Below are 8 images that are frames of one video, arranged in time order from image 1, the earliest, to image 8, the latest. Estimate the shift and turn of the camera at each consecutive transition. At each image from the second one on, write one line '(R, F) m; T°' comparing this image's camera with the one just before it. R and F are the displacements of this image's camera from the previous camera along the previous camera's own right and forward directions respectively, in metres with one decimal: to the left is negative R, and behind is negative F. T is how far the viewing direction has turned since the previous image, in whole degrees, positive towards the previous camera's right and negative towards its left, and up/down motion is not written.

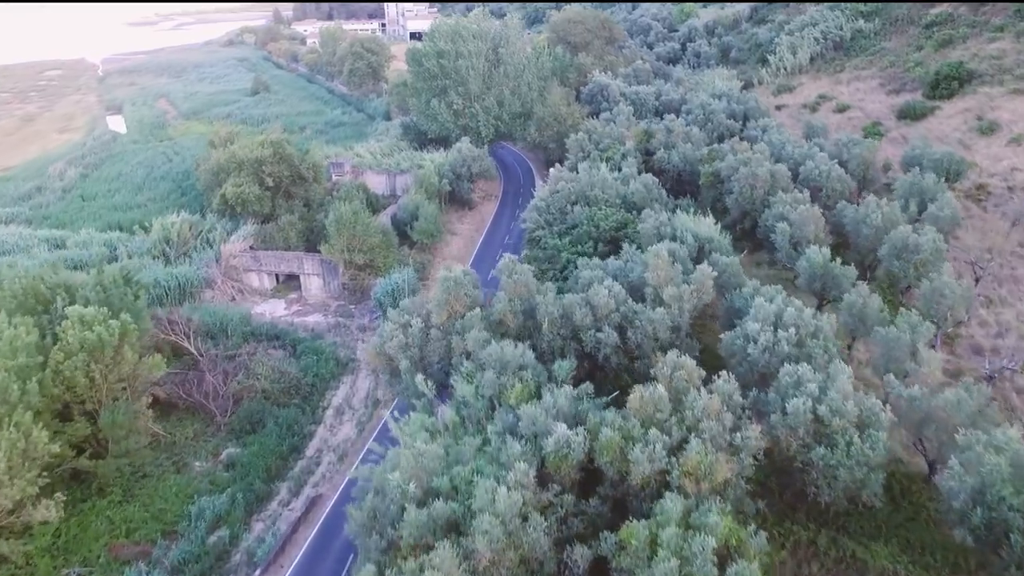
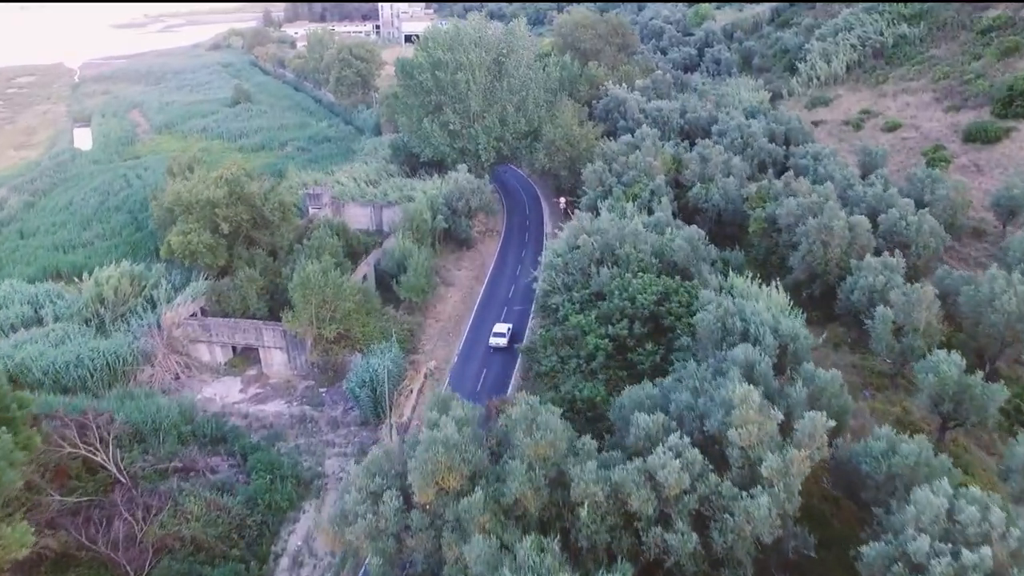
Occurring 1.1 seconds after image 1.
(-0.4, +7.6) m; 0°
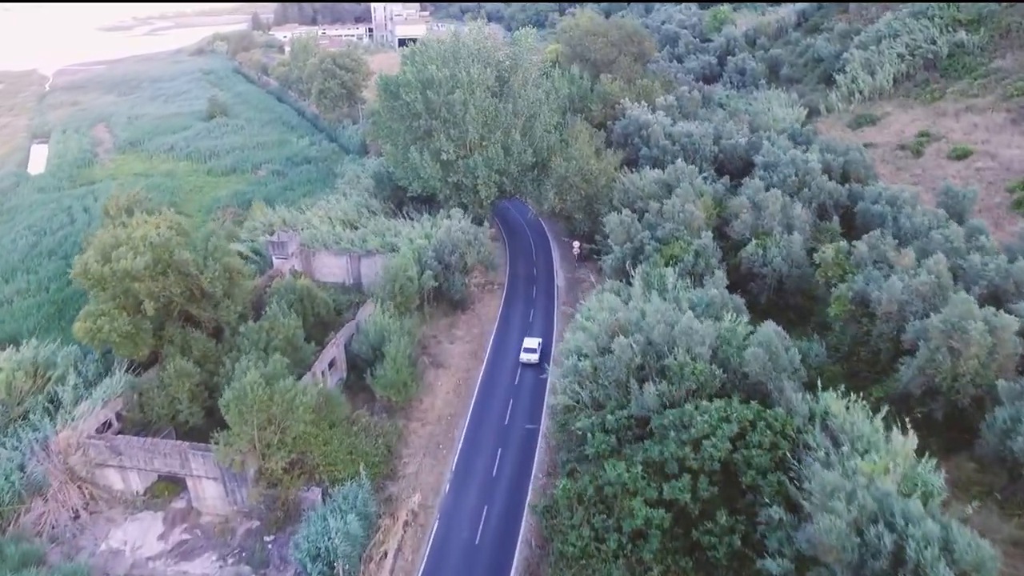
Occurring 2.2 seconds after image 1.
(-0.3, +8.0) m; 0°
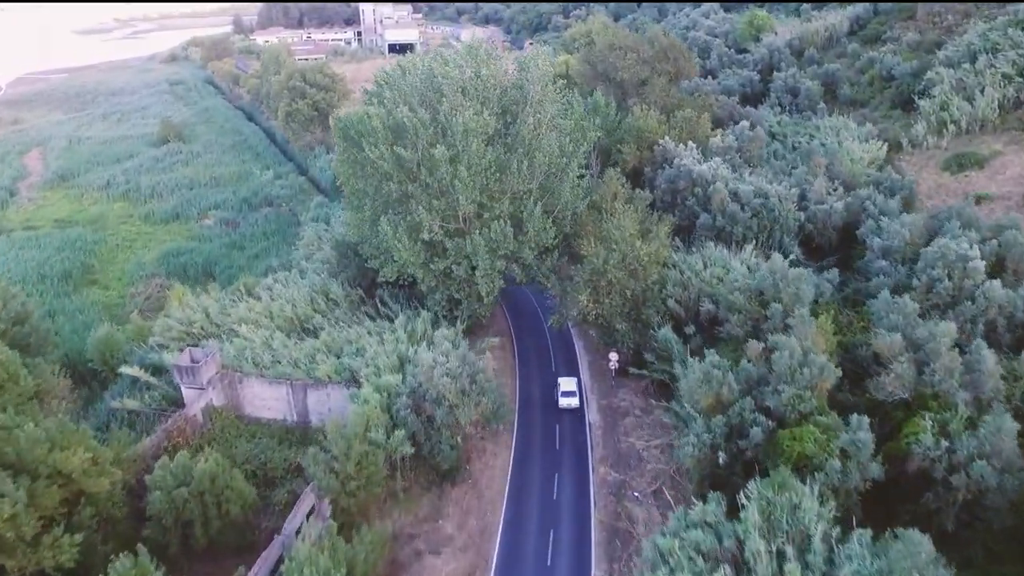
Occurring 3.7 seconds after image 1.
(-0.5, +12.2) m; 0°
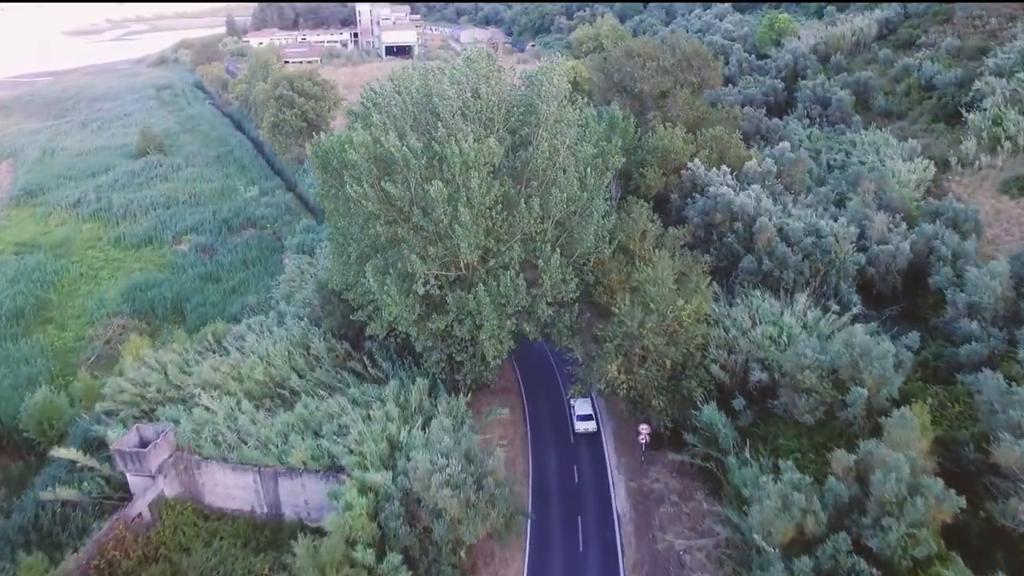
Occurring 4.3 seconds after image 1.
(-0.4, +4.8) m; 0°
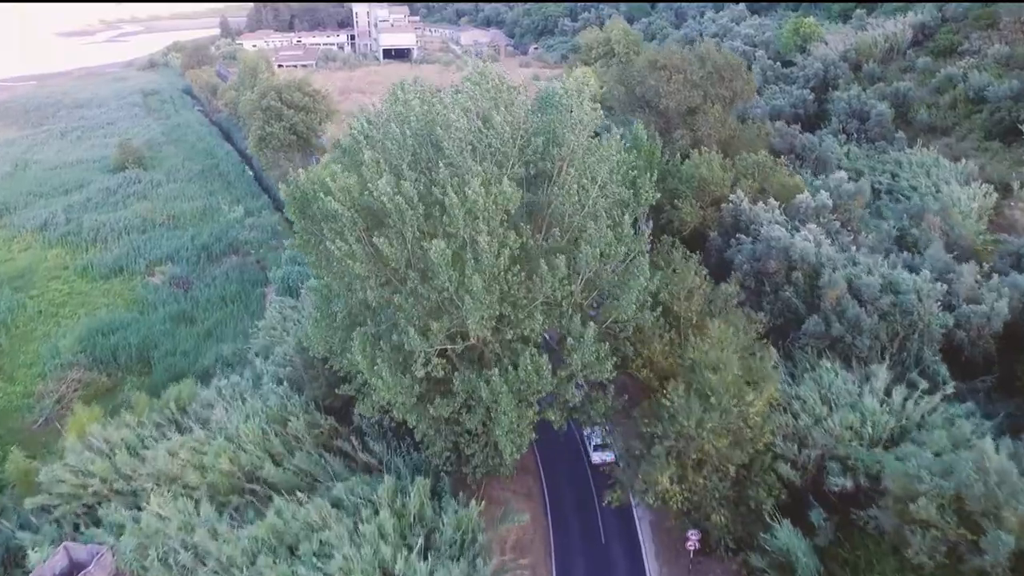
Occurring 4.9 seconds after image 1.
(-0.6, +4.7) m; 0°
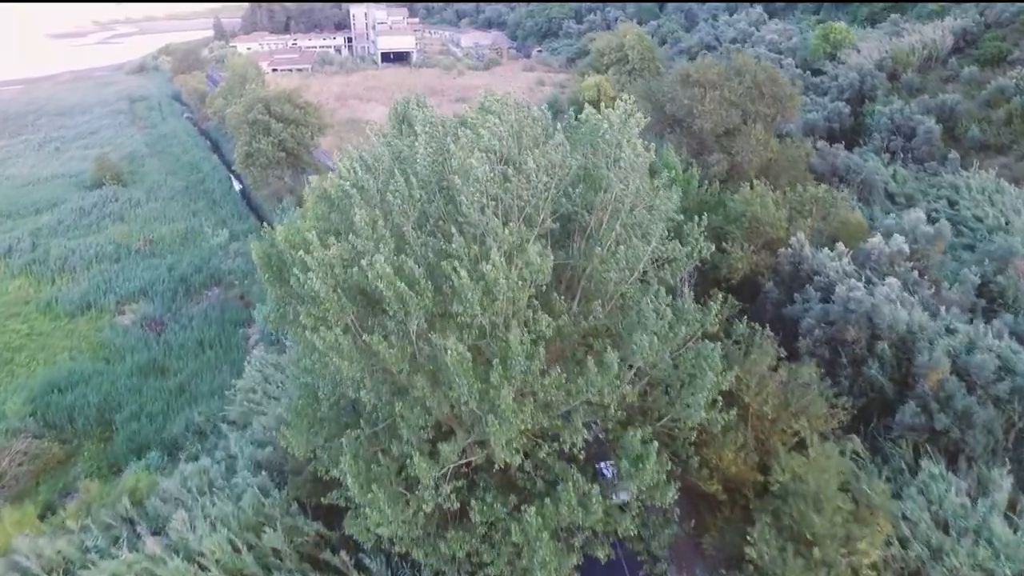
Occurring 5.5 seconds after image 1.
(-0.7, +4.5) m; 0°
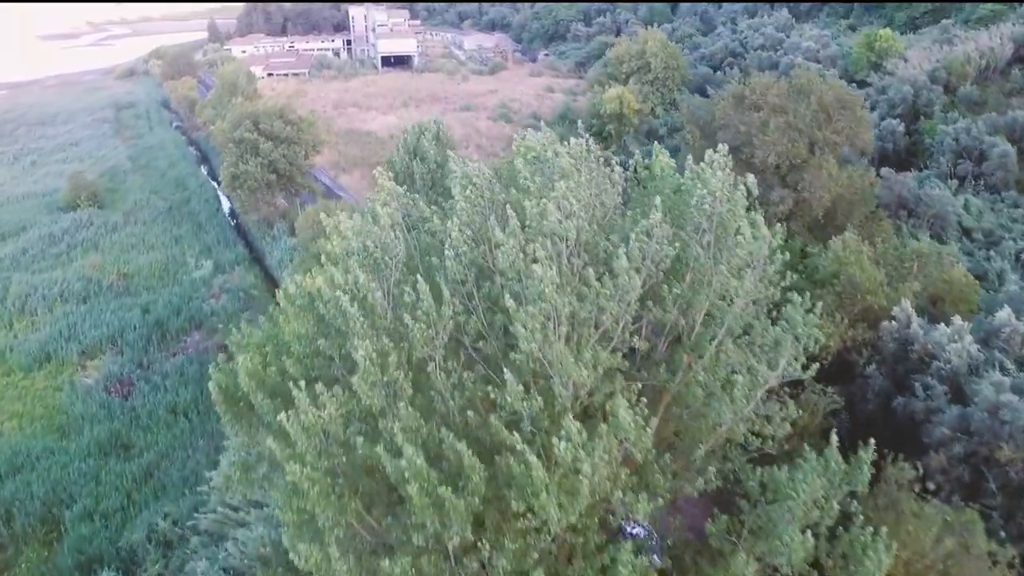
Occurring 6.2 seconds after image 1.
(-1.1, +5.1) m; 0°
